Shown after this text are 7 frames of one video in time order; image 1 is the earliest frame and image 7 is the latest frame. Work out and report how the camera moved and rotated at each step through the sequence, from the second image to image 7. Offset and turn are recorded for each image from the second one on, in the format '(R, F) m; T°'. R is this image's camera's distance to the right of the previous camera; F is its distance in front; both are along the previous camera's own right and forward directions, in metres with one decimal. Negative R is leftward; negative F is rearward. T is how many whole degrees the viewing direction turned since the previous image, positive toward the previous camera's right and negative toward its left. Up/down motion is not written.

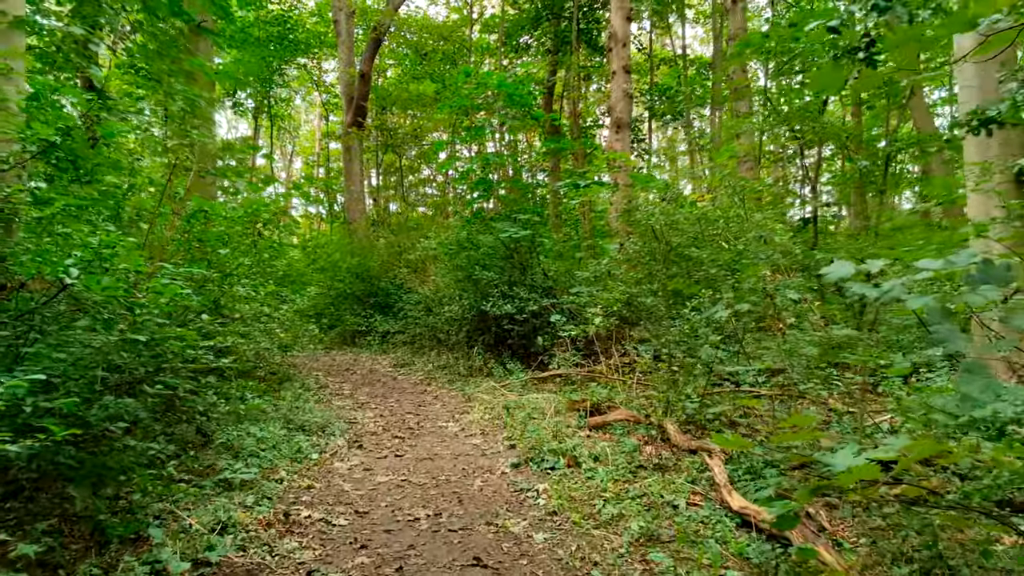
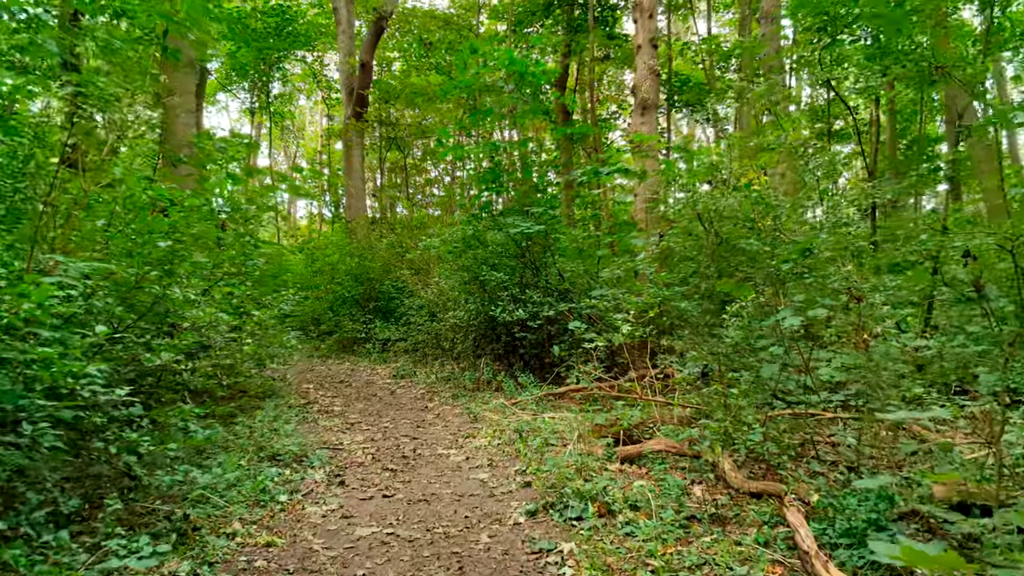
(0.0, +1.0) m; -1°
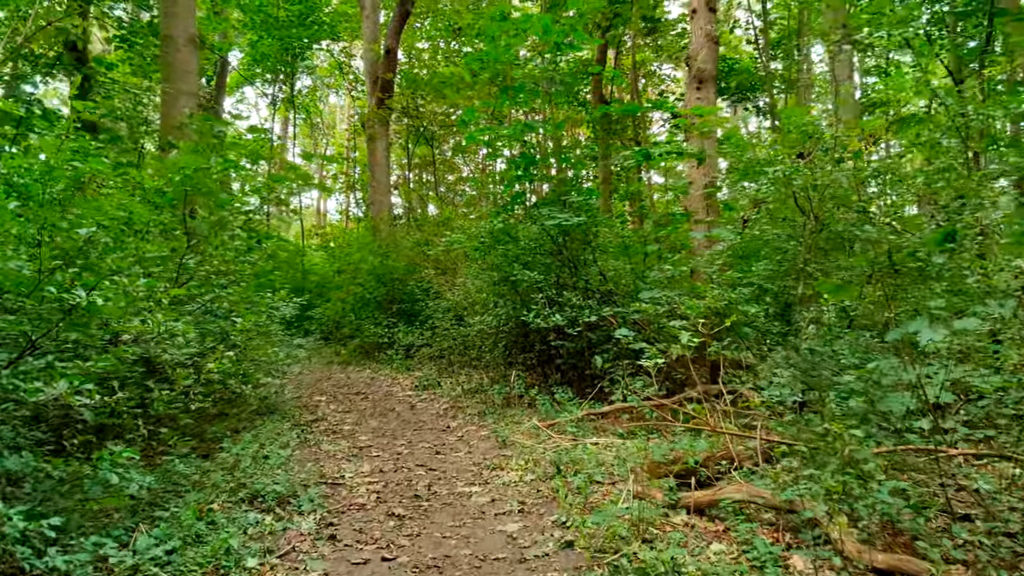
(0.0, +1.0) m; -2°
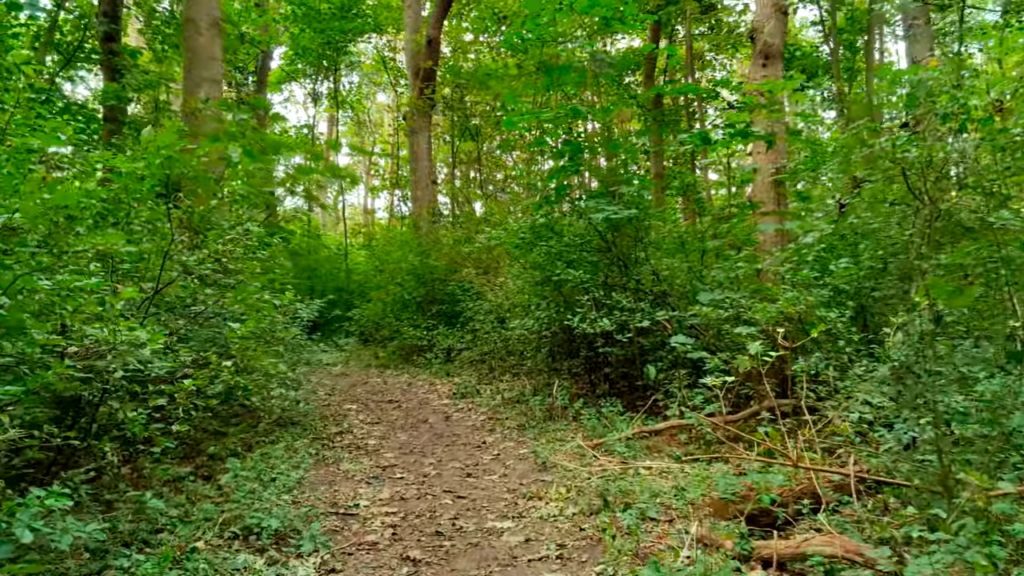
(0.0, +0.7) m; -3°
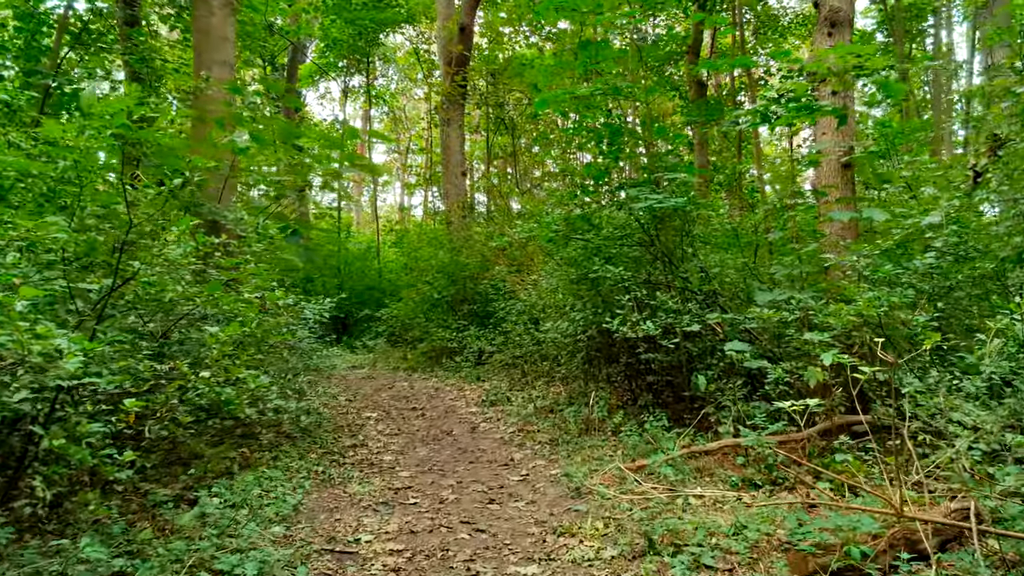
(0.0, +0.7) m; -2°
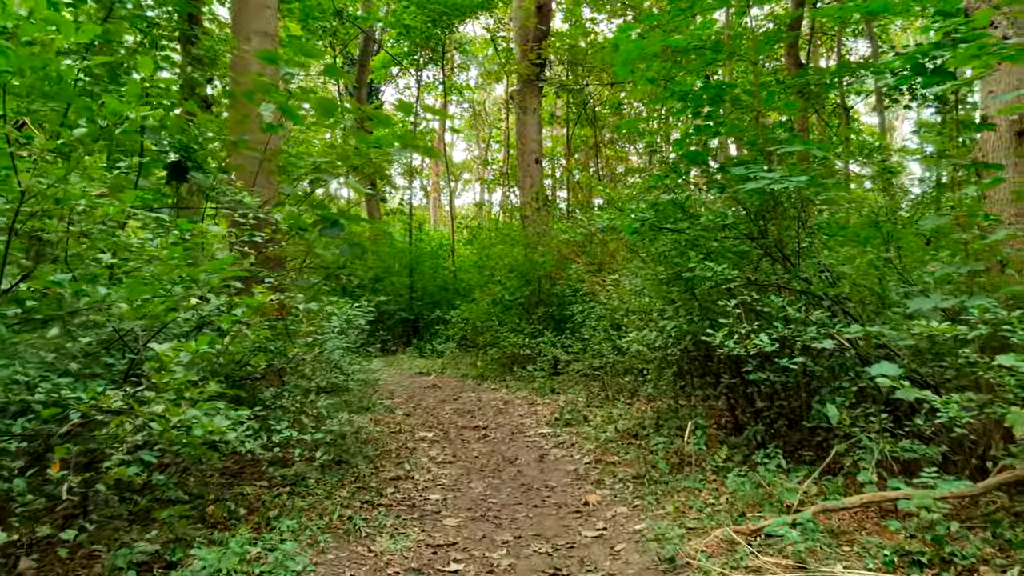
(0.0, +1.0) m; -5°
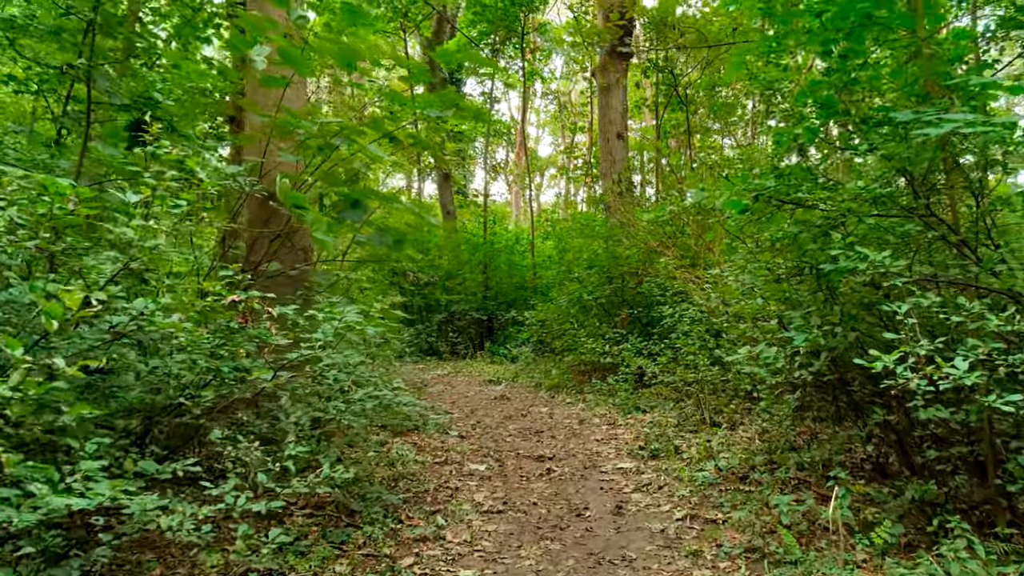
(+0.1, +1.3) m; -5°
